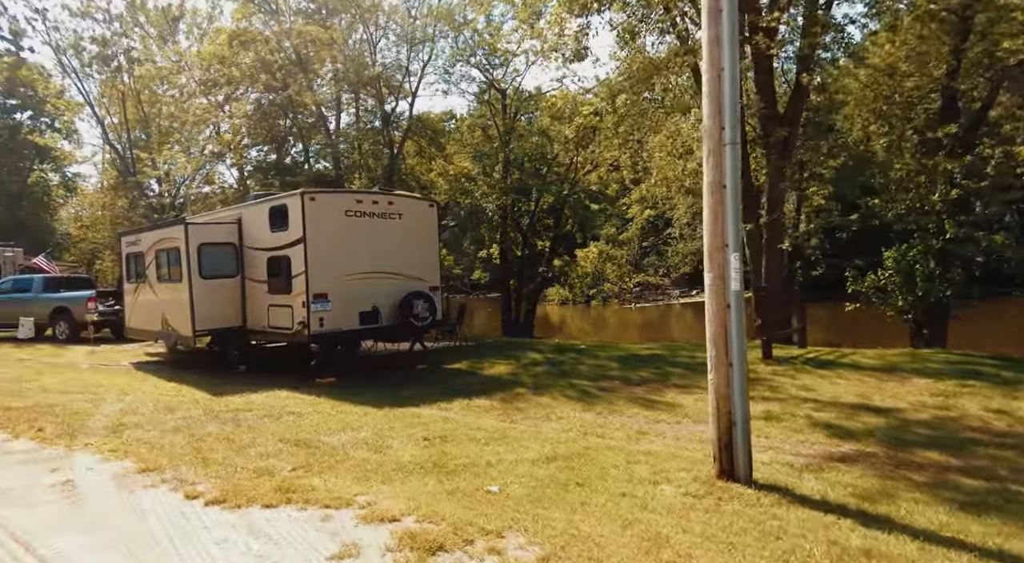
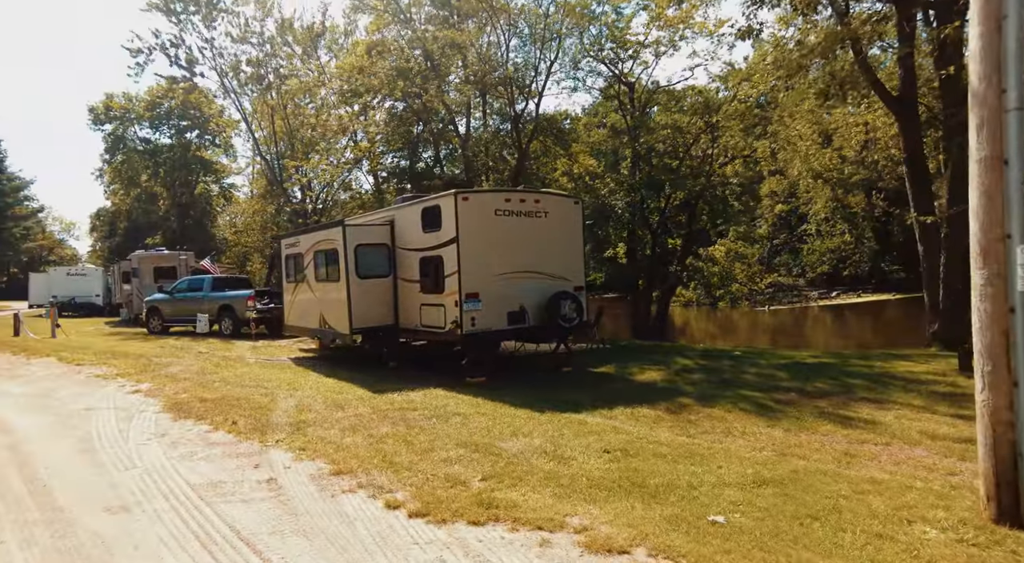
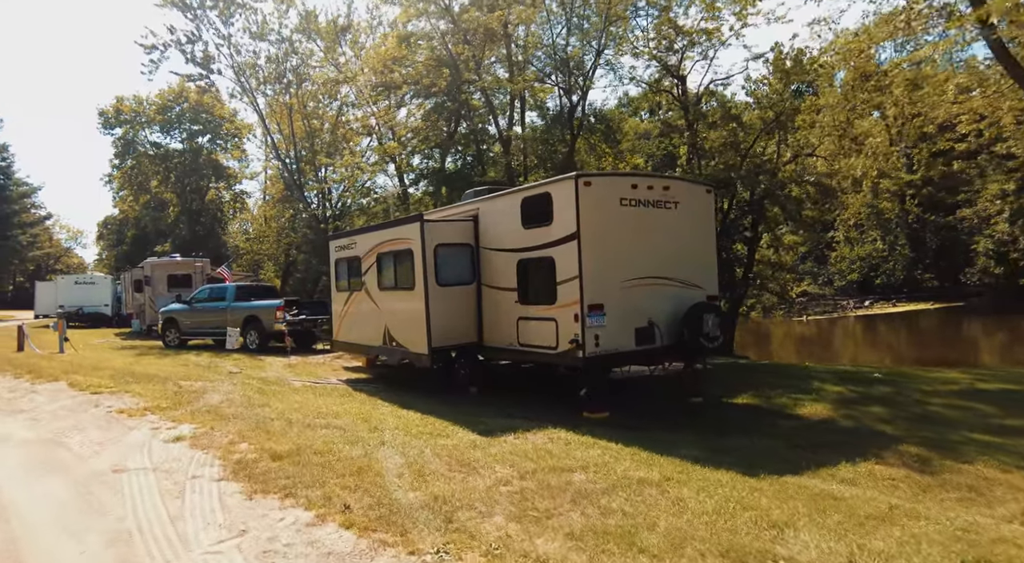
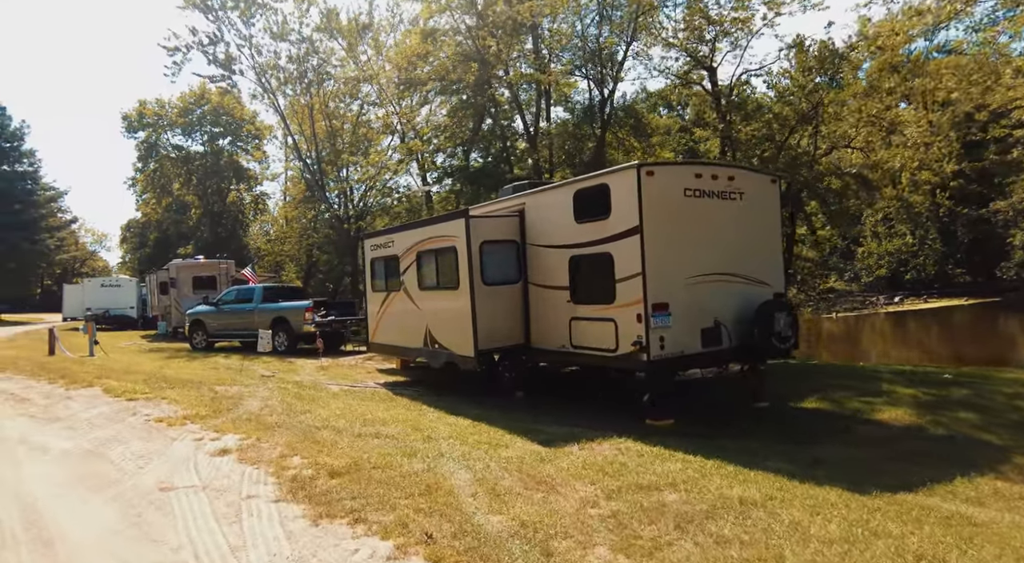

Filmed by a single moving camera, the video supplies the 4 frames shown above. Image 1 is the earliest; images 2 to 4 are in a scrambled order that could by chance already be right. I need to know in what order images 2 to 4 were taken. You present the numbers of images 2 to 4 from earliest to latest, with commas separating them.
2, 3, 4
